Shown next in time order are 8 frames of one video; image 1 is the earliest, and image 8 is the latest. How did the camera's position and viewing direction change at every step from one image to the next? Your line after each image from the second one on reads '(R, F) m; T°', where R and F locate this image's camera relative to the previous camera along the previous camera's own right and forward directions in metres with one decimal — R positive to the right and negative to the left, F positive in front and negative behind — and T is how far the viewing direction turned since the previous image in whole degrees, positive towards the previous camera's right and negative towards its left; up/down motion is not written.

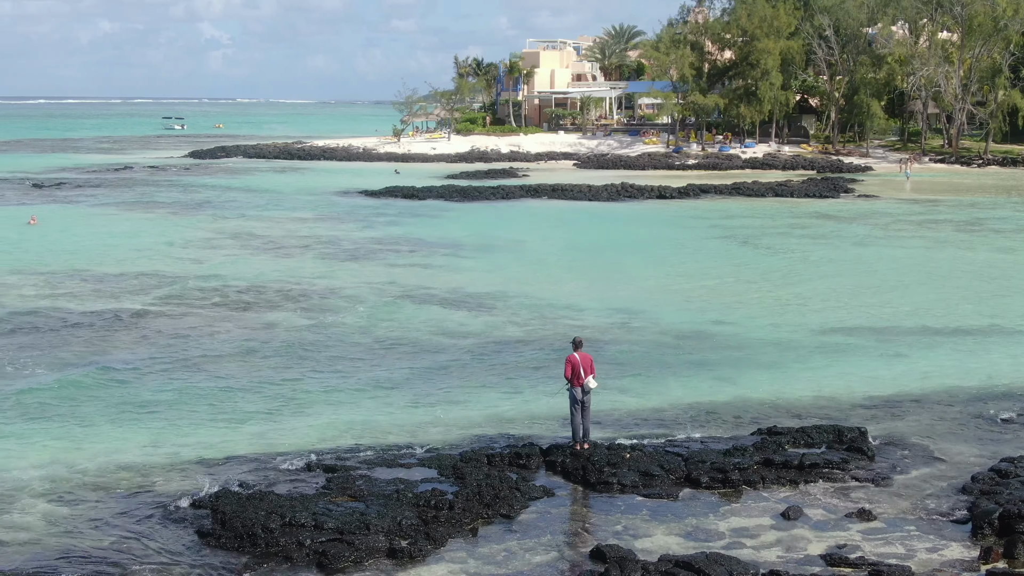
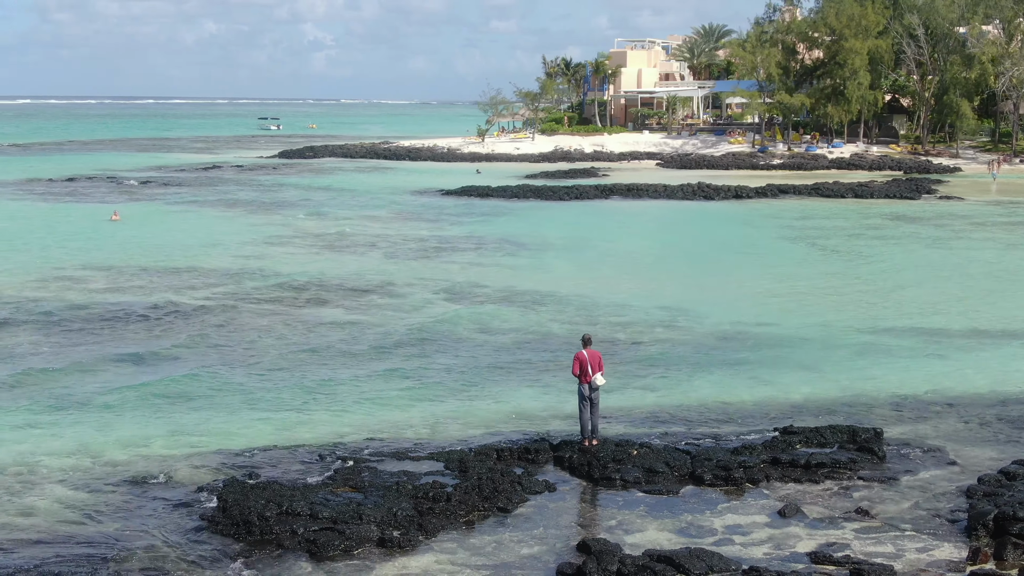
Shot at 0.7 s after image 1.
(+0.7, -0.2) m; -4°
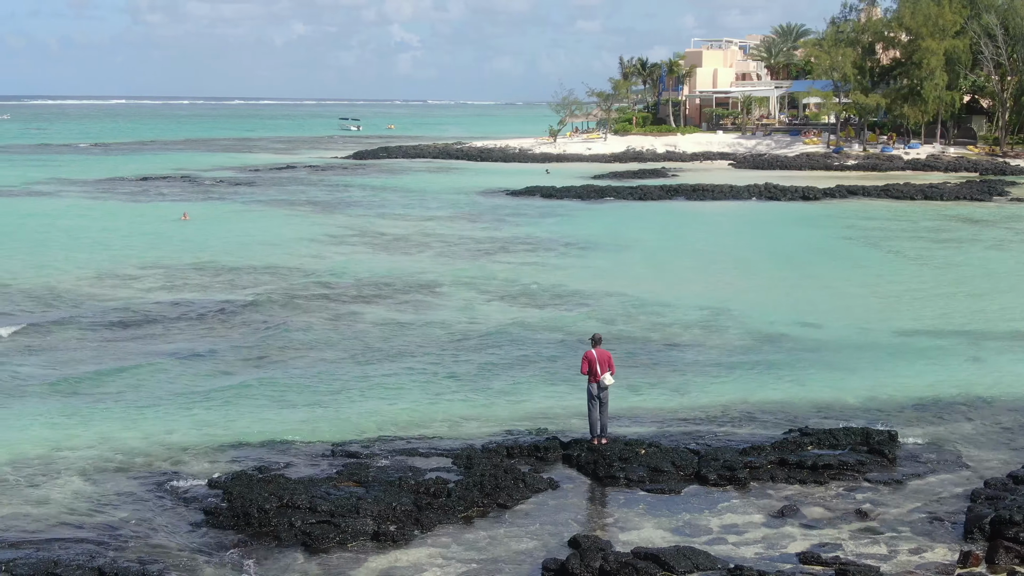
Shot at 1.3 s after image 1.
(+0.6, -0.1) m; -3°
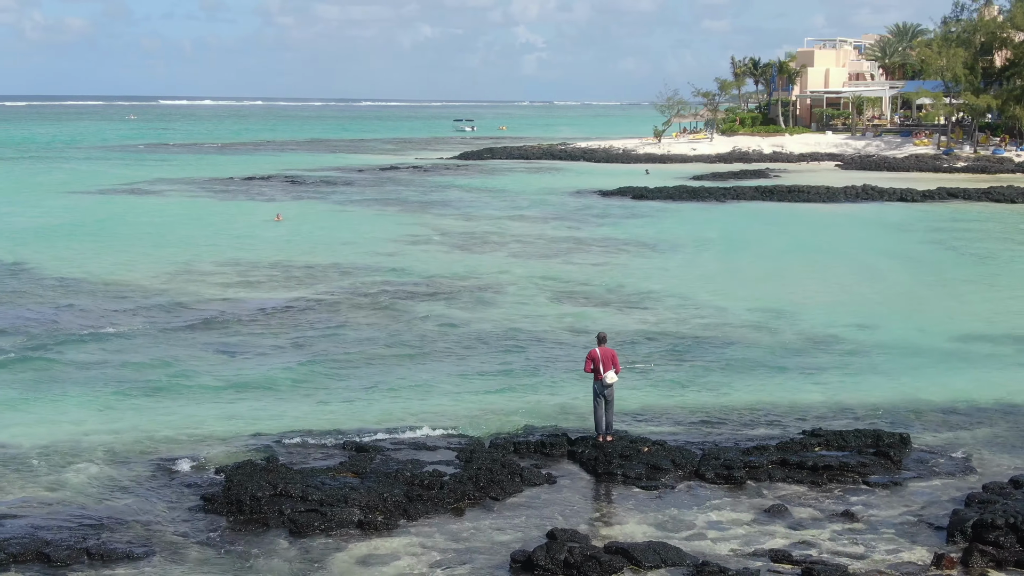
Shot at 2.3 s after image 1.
(+0.9, -0.2) m; -5°
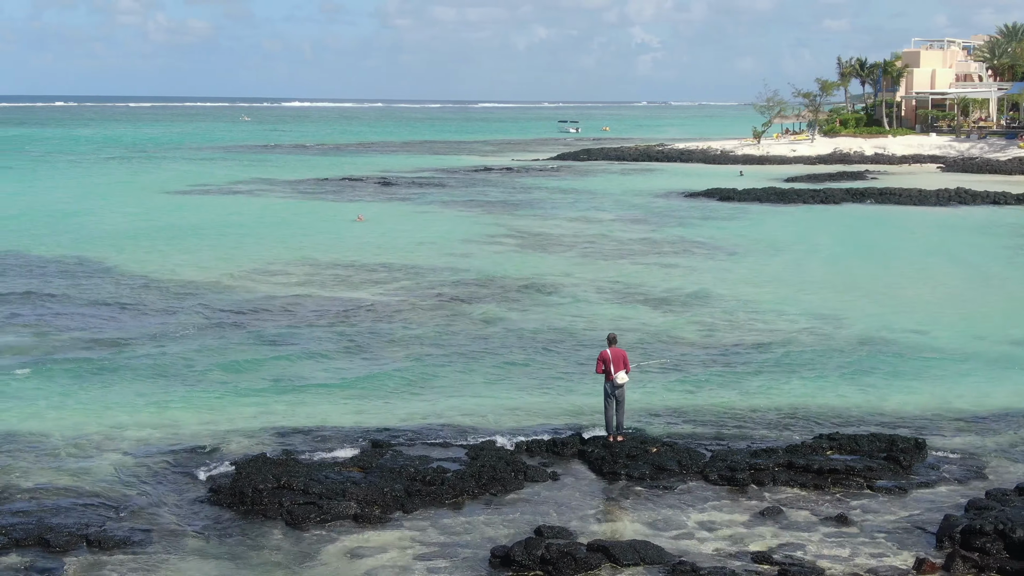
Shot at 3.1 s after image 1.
(+0.8, -0.2) m; -4°
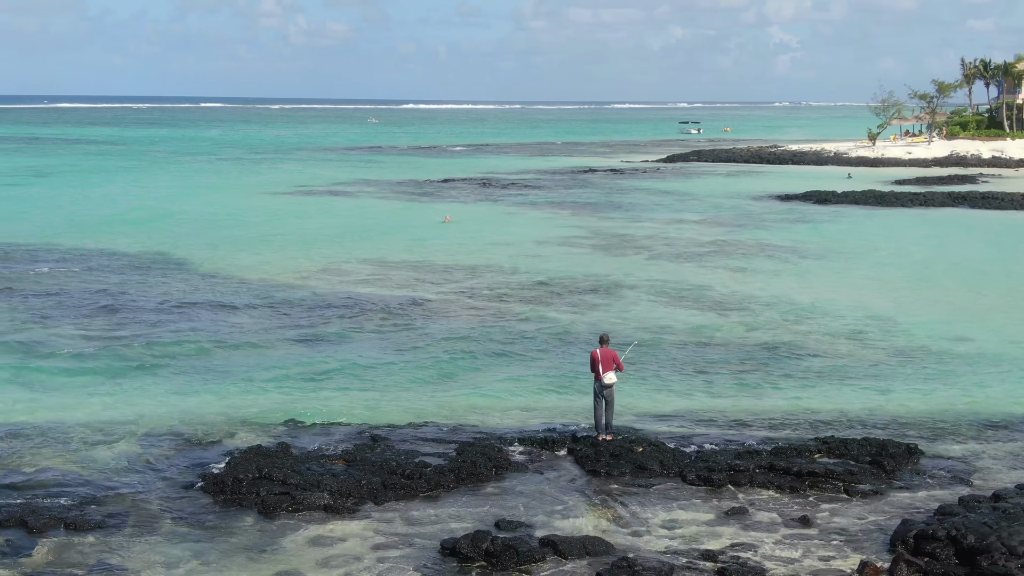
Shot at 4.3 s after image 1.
(+1.2, -0.2) m; -5°
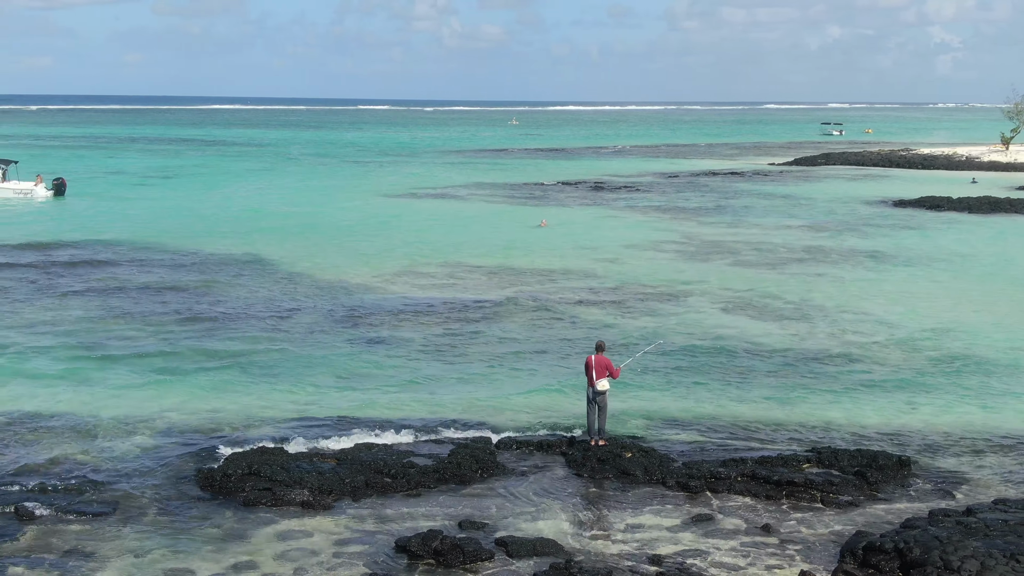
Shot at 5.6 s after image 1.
(+1.3, -0.3) m; -6°
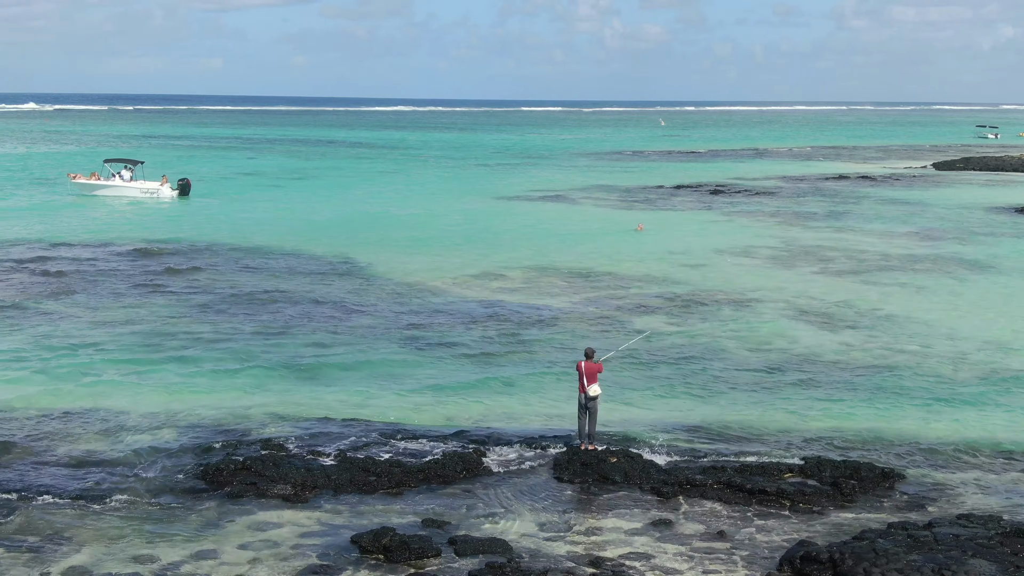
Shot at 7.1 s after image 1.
(+1.5, -0.3) m; -6°
